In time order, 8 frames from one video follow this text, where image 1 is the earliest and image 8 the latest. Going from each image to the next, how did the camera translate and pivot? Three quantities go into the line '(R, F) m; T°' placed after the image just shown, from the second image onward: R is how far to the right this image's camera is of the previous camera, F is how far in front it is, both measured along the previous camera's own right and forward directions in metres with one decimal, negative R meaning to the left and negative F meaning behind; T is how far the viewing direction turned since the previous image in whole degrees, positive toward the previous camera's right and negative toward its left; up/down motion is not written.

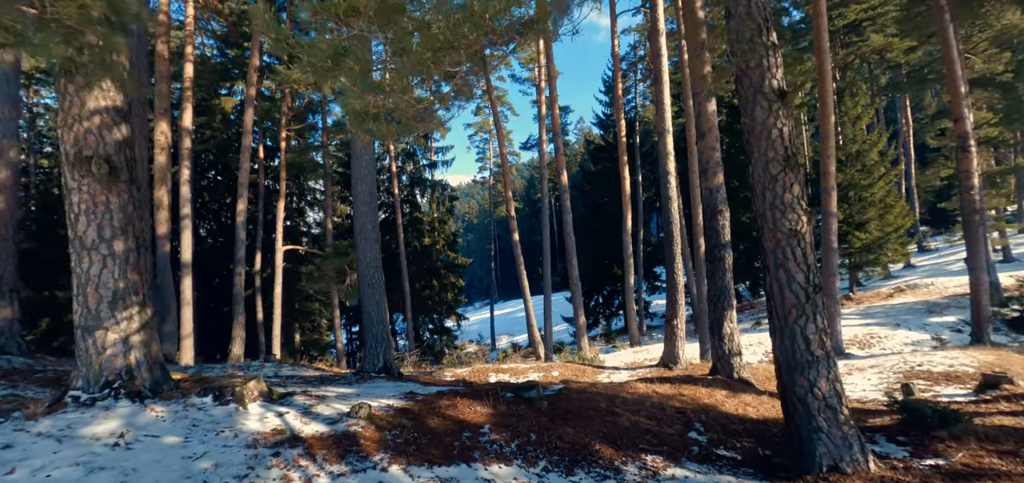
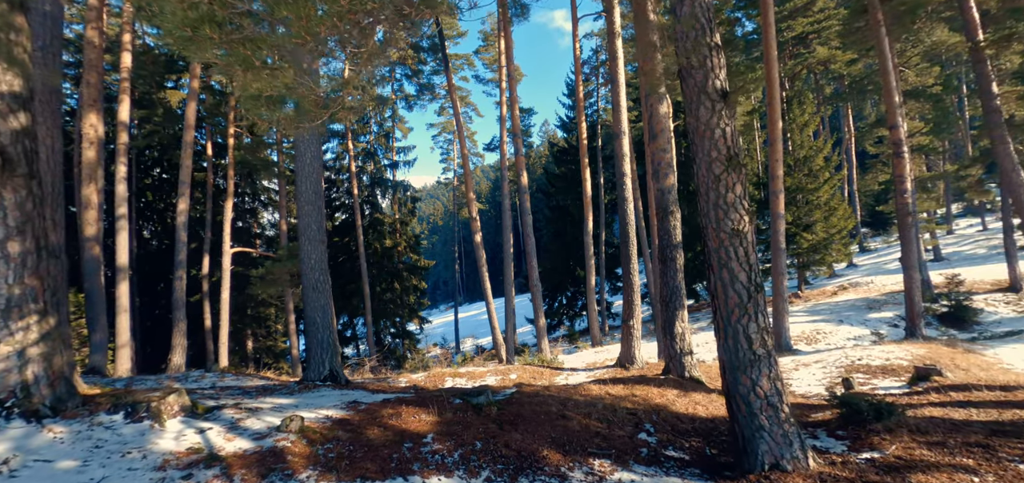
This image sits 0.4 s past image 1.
(+0.1, +0.1) m; +4°
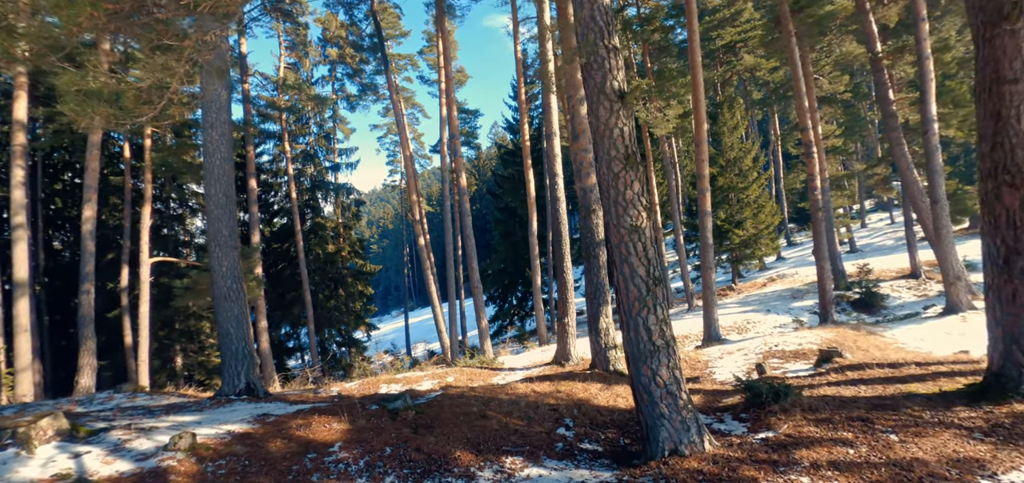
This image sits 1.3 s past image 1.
(+0.3, -0.1) m; +7°
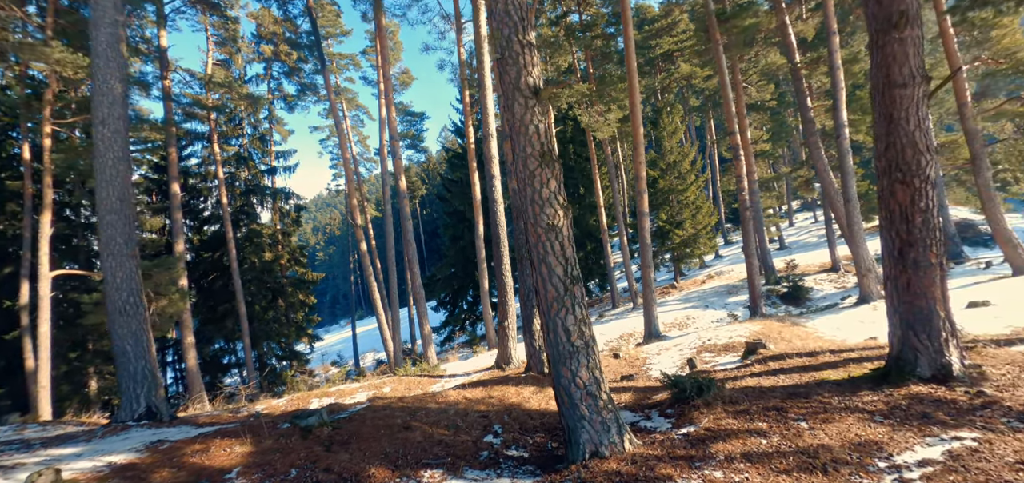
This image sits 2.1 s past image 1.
(+0.3, +0.2) m; +6°
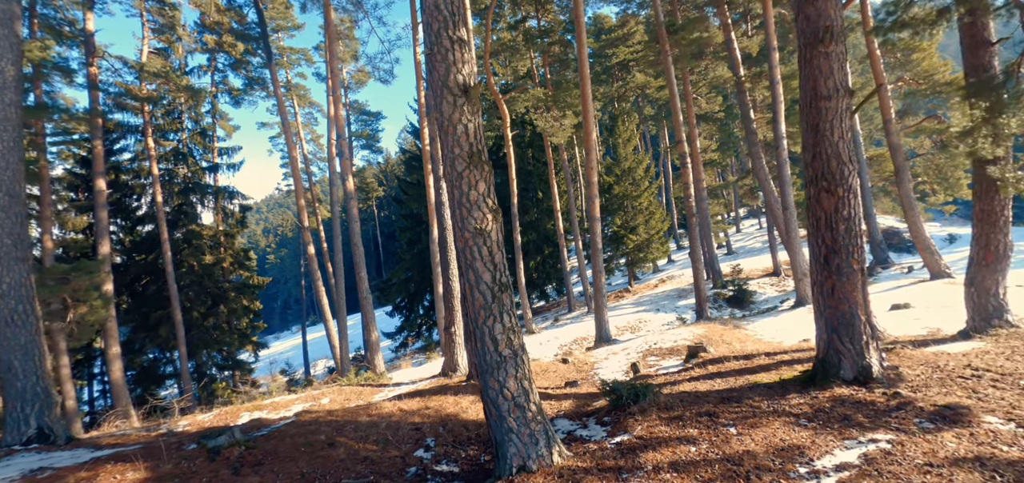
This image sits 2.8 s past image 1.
(+0.2, +0.2) m; +5°
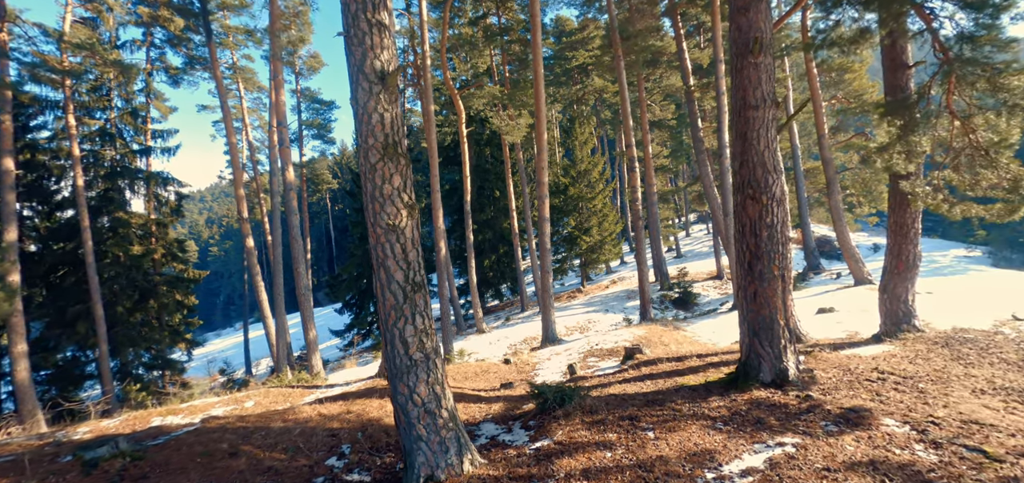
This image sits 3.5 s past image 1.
(+0.3, +0.2) m; +5°
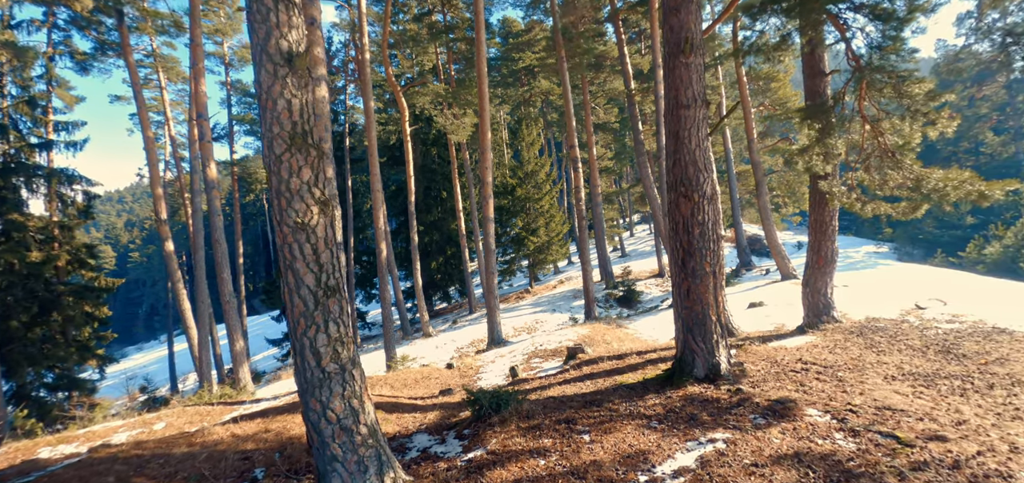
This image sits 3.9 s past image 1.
(+0.1, +0.4) m; +6°
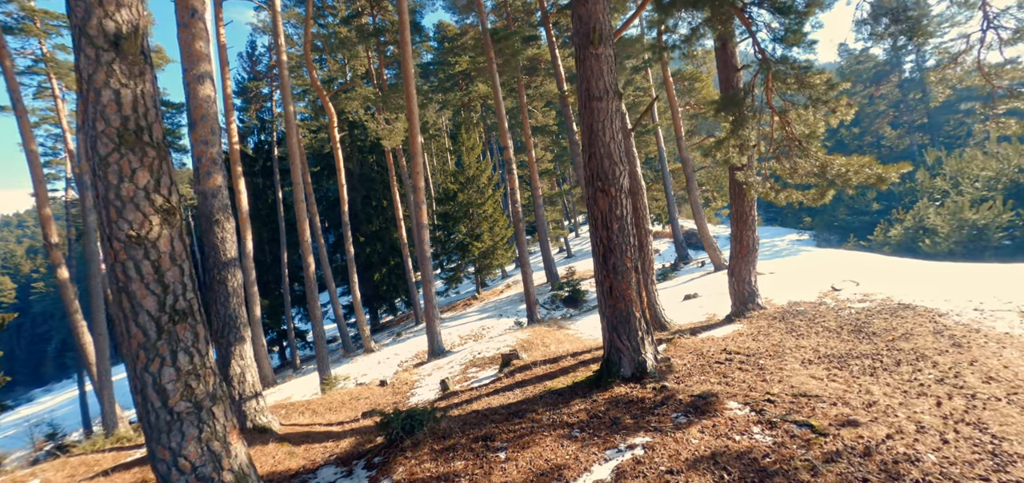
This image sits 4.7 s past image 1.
(+0.4, +0.5) m; +6°
